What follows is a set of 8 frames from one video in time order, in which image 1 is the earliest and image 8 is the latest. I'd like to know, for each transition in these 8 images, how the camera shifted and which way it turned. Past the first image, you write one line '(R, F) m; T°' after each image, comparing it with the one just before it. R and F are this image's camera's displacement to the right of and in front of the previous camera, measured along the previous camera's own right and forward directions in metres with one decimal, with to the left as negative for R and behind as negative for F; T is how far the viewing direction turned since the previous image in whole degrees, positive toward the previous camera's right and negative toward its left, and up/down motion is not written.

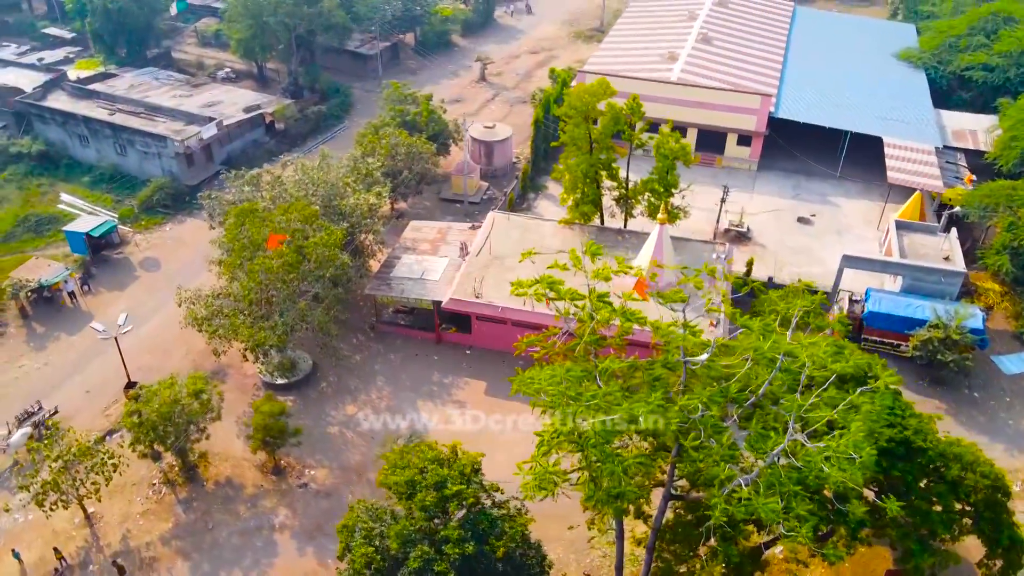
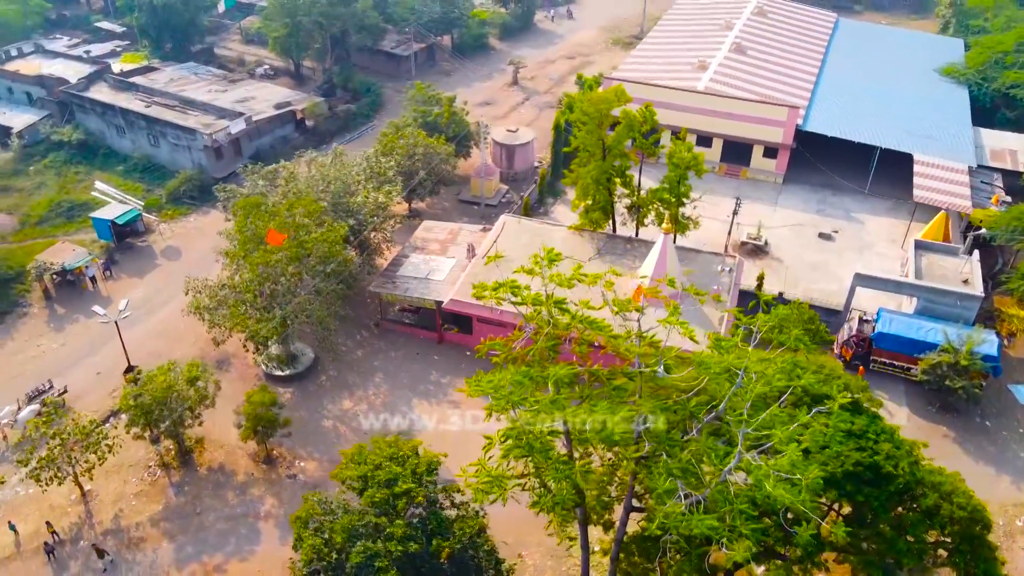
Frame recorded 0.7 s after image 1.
(+1.7, 0.0) m; -4°
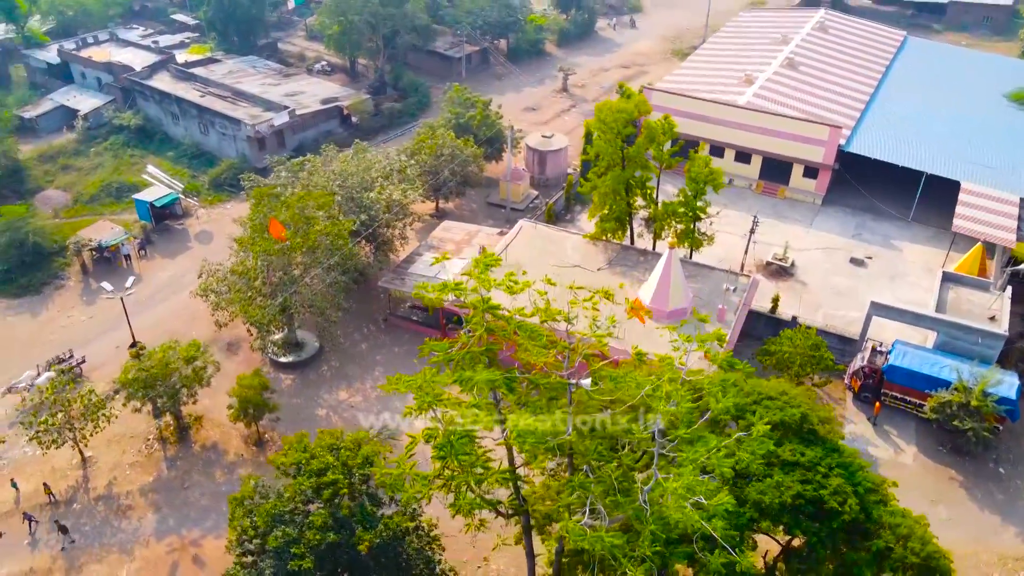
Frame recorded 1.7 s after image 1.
(+2.6, +0.1) m; -5°
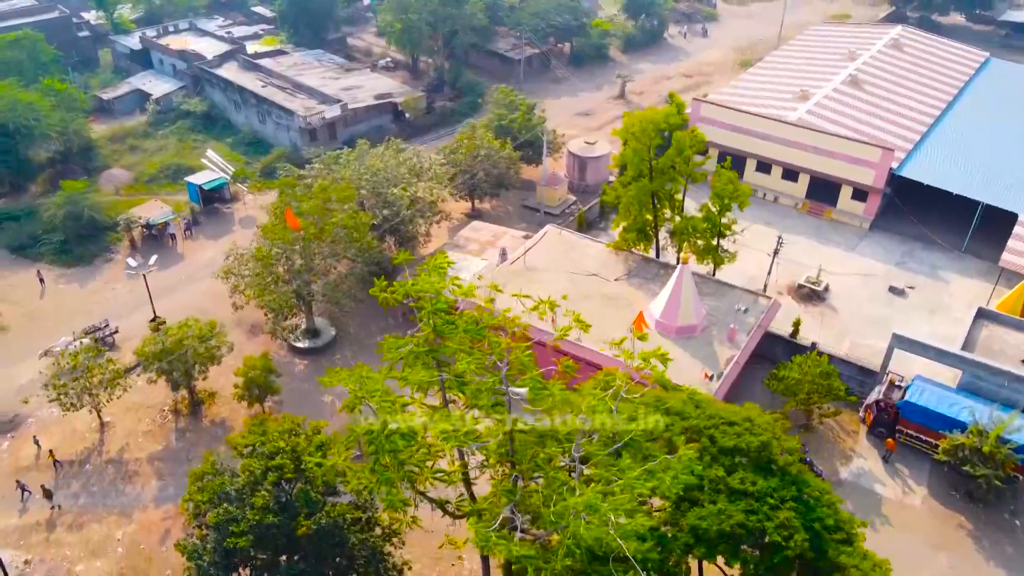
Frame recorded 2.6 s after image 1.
(+2.5, 0.0) m; -6°
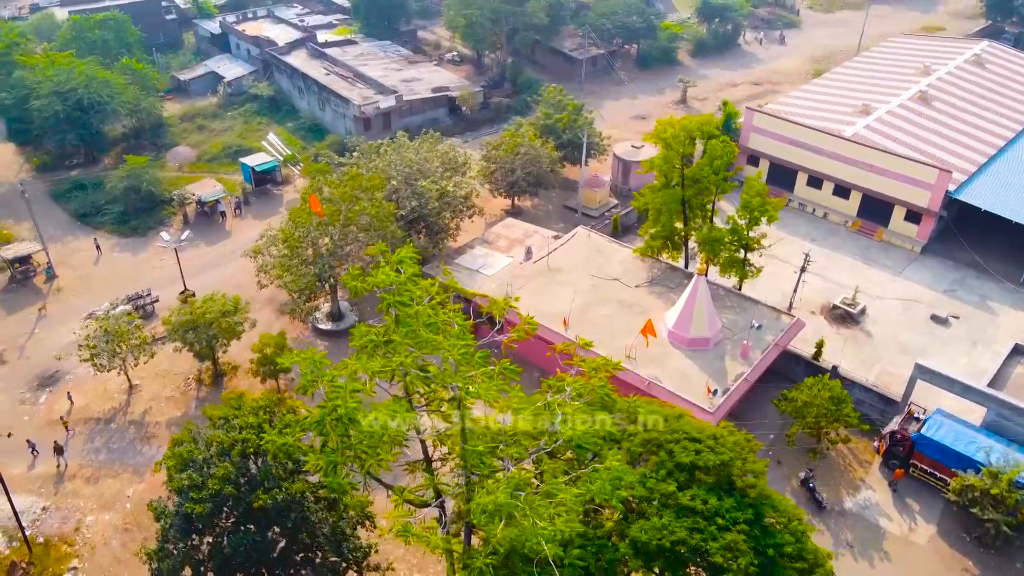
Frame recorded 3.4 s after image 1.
(+2.3, 0.0) m; -6°
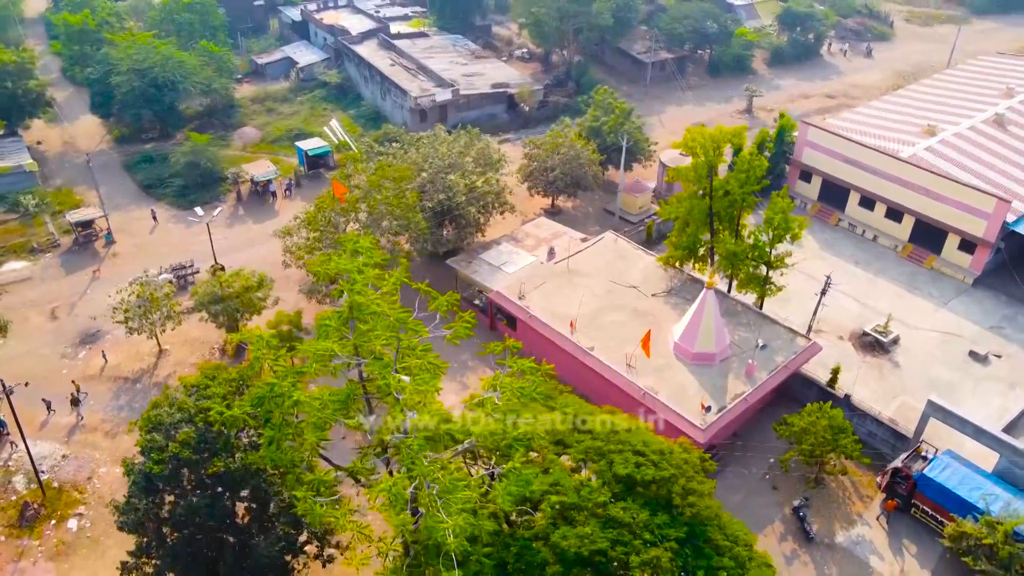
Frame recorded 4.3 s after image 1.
(+2.8, -0.1) m; -6°
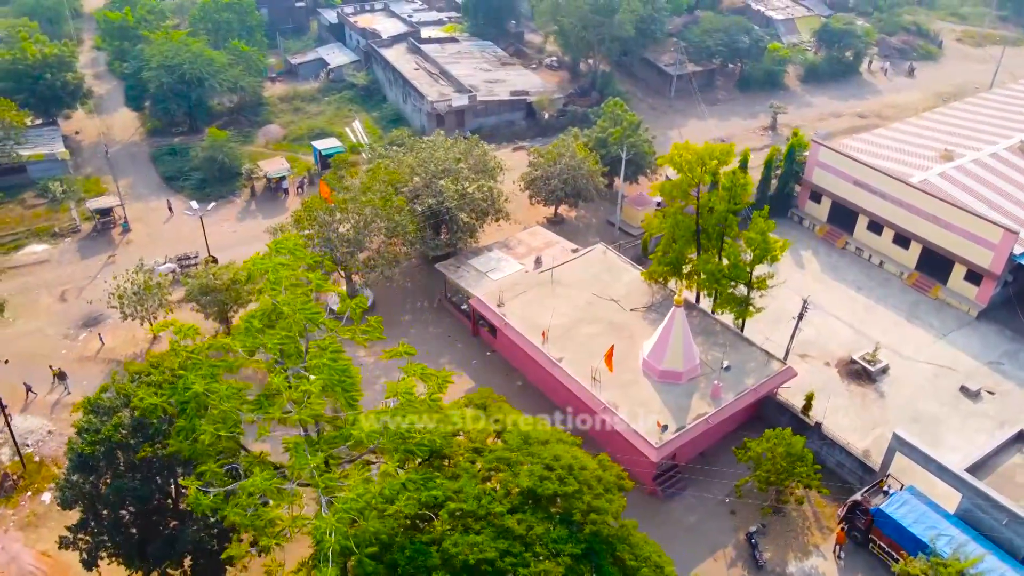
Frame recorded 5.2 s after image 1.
(+2.9, -0.1) m; -4°
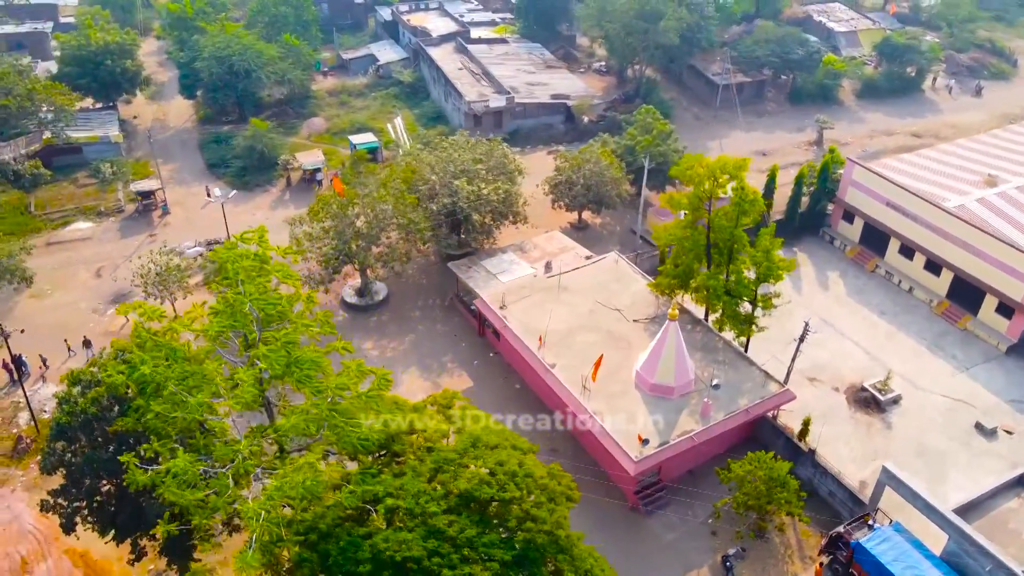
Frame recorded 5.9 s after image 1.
(+2.4, 0.0) m; -5°
